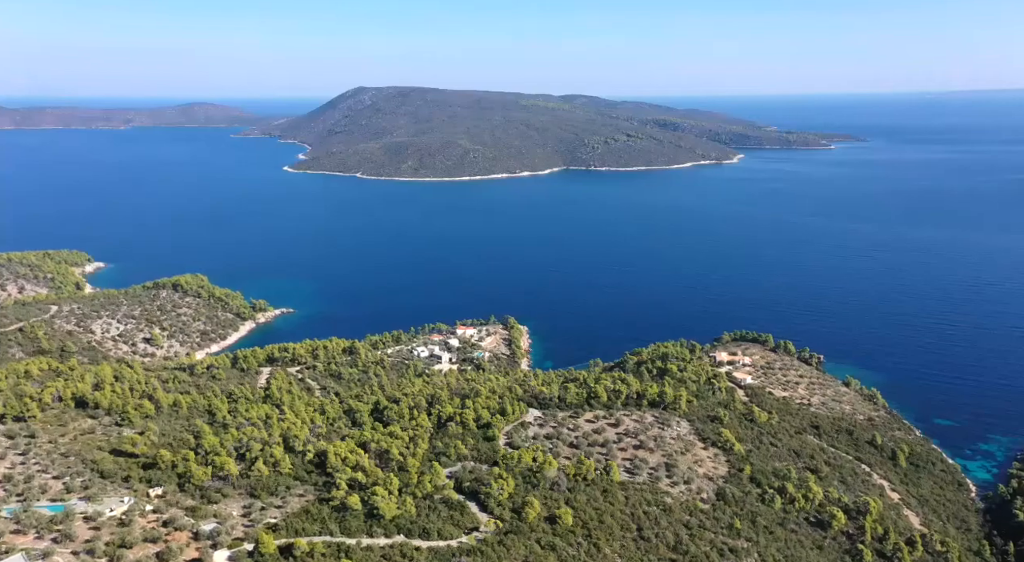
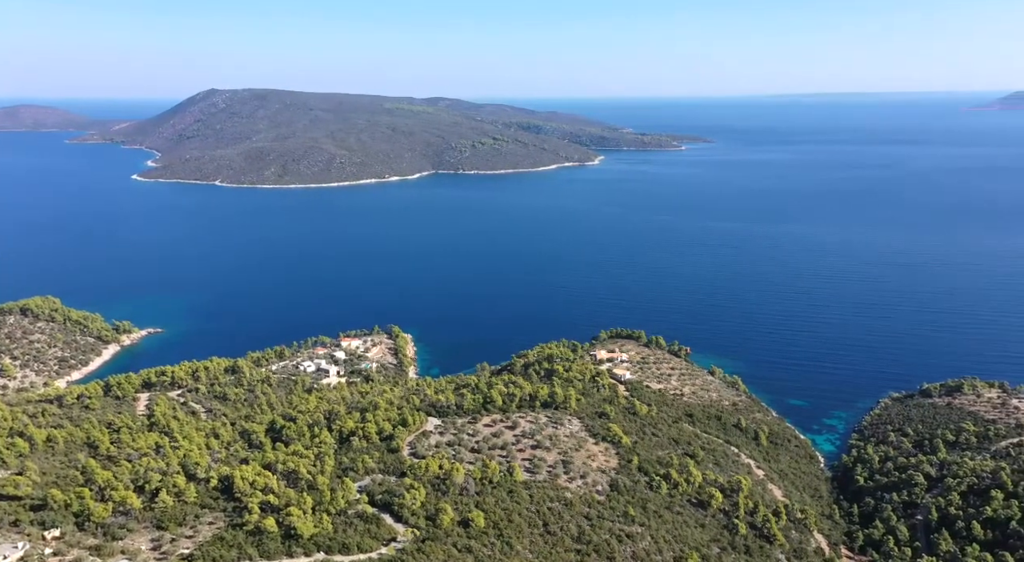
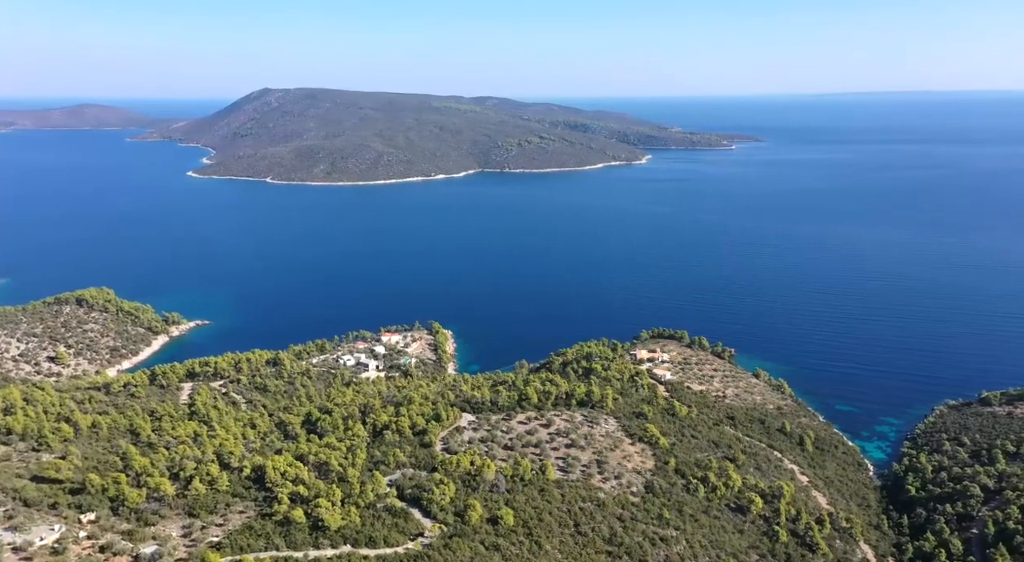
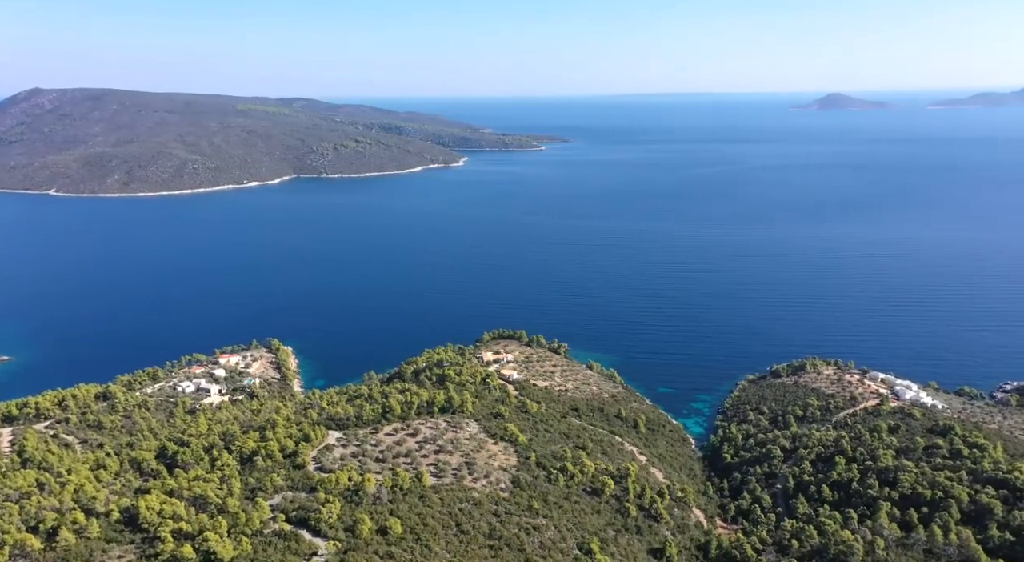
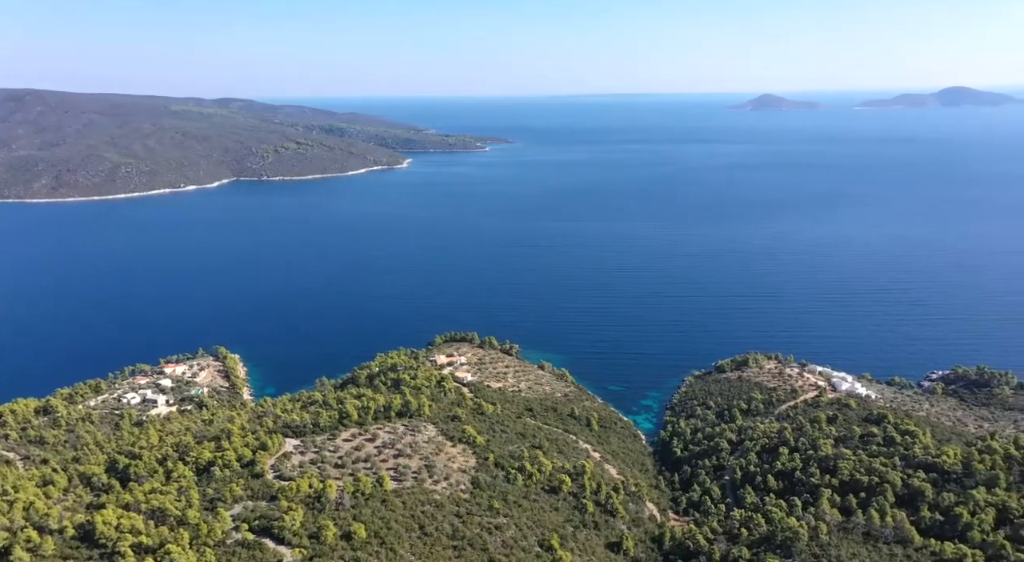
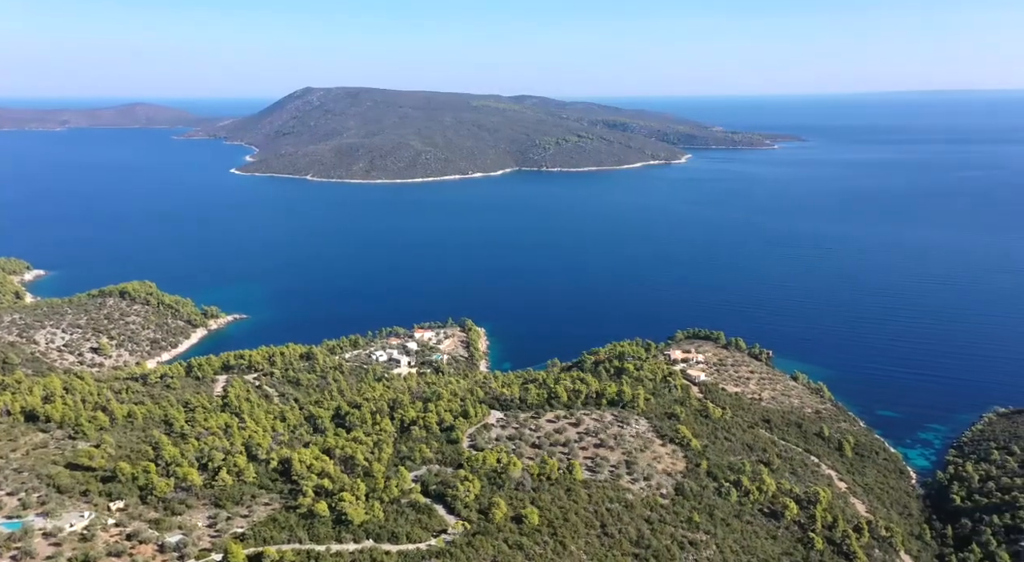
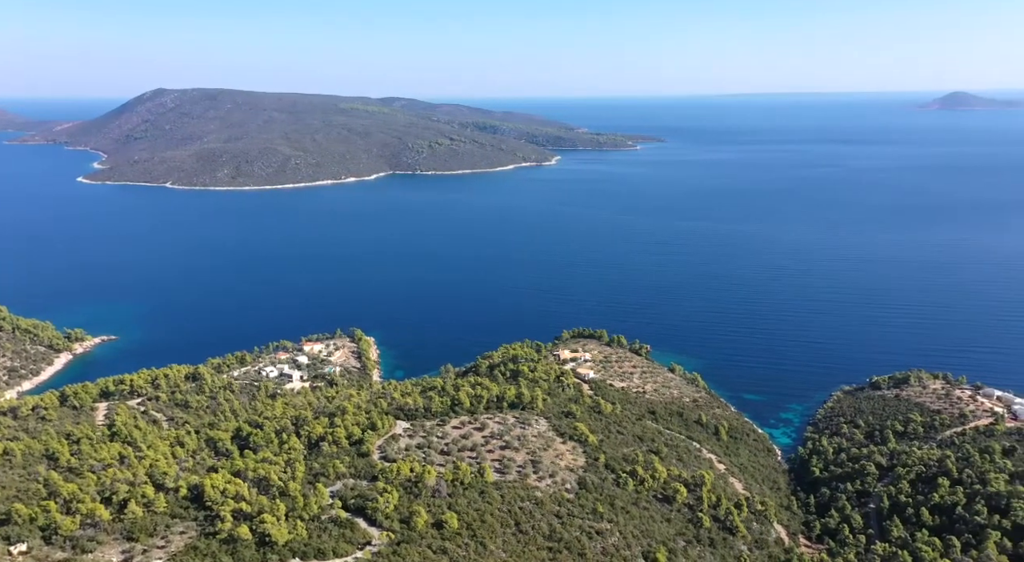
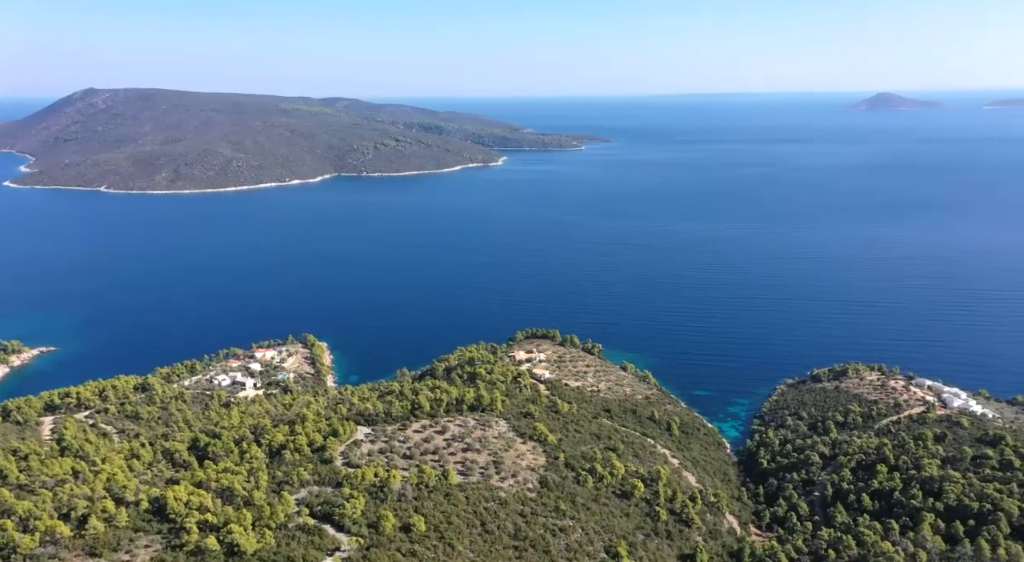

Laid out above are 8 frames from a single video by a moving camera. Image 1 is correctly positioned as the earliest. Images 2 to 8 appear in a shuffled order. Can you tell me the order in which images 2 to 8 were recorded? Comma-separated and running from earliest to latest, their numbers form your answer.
6, 3, 2, 7, 8, 4, 5
